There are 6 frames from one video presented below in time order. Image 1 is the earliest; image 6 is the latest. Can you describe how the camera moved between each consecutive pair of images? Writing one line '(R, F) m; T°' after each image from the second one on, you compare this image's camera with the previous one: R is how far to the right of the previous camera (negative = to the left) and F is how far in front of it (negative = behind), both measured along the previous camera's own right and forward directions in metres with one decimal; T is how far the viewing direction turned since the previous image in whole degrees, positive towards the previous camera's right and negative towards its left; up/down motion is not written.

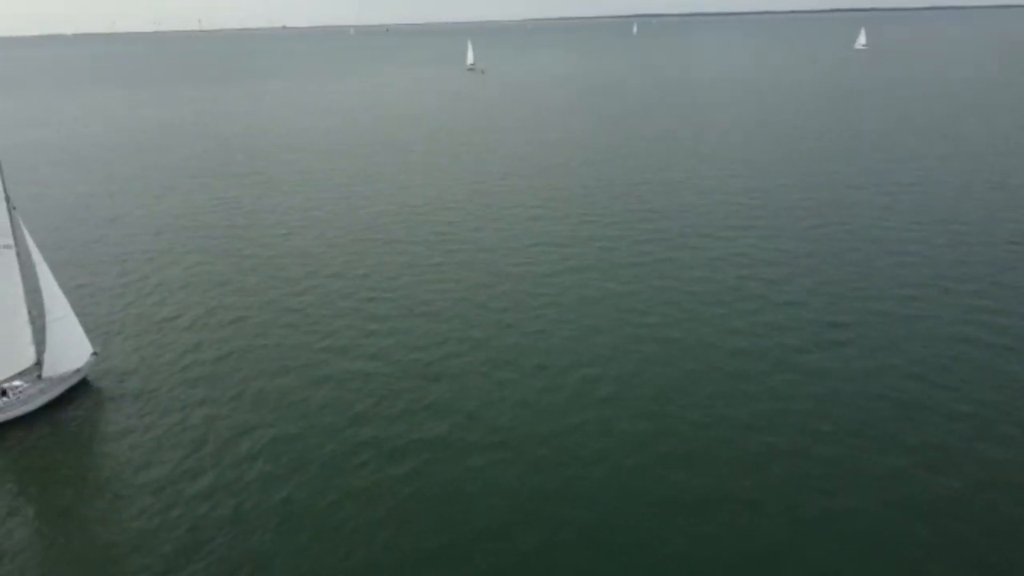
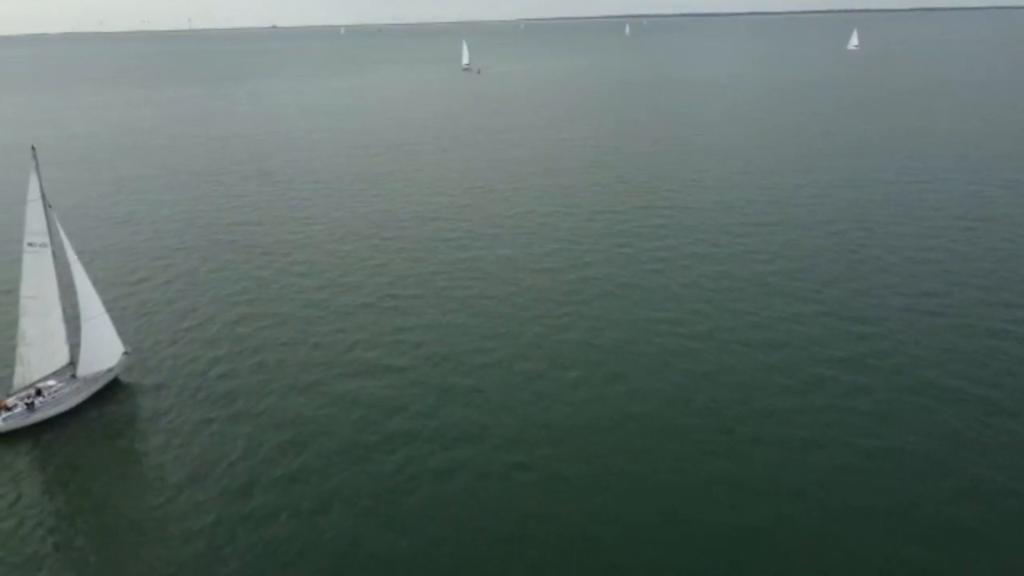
(+3.7, +1.1) m; -8°
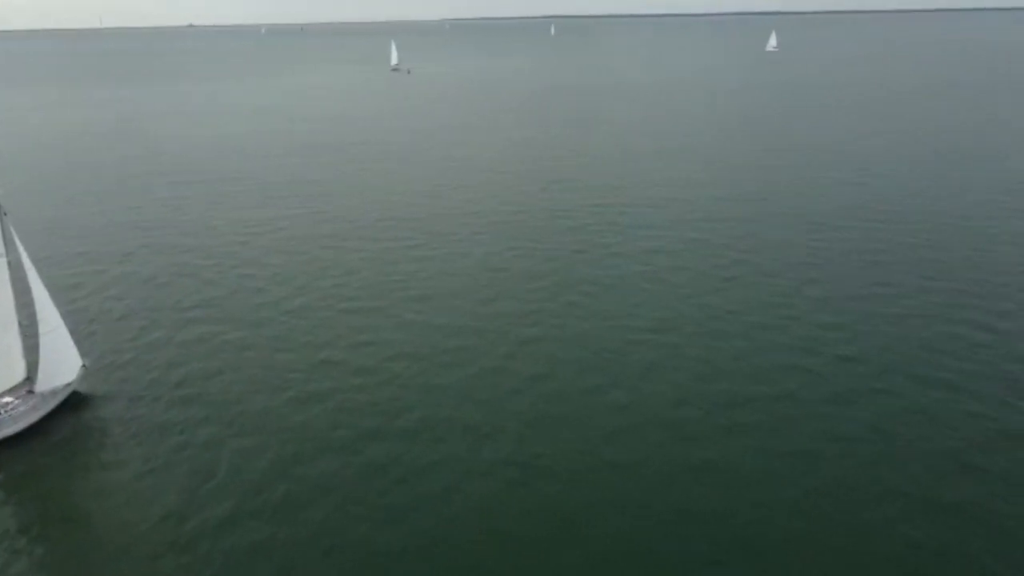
(-1.9, +0.4) m; +5°
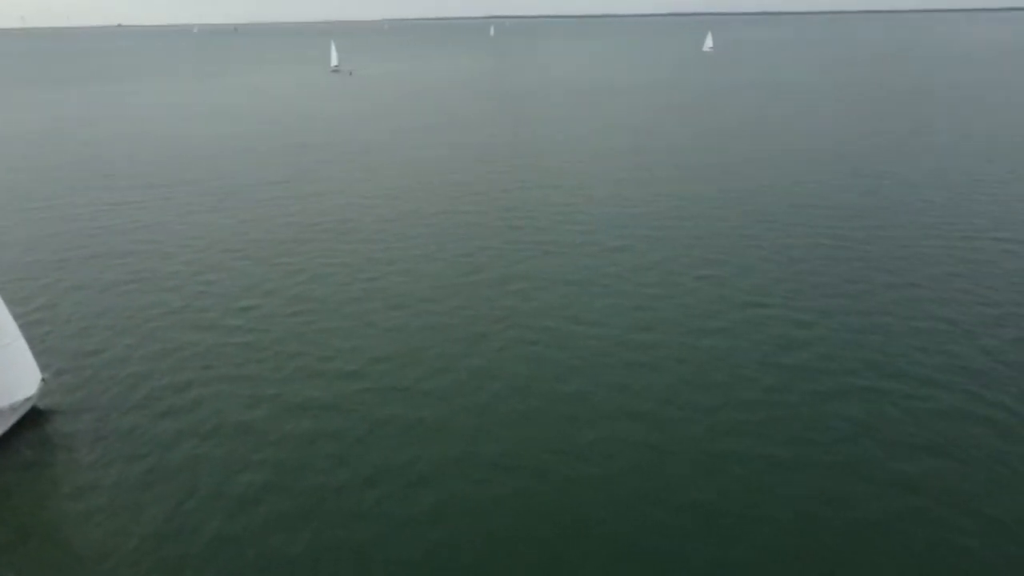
(-1.2, +0.1) m; +4°
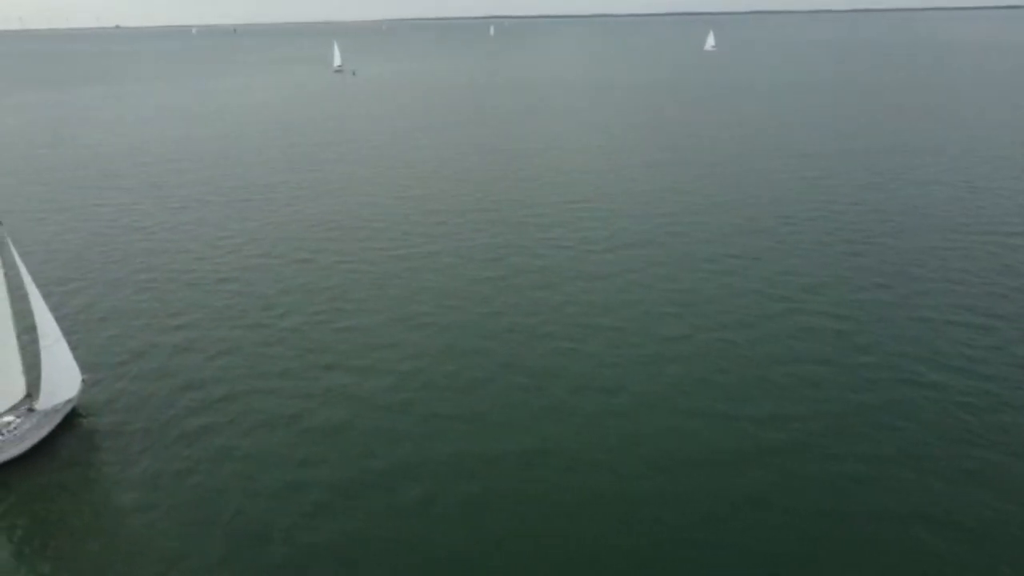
(-1.5, +0.2) m; 0°
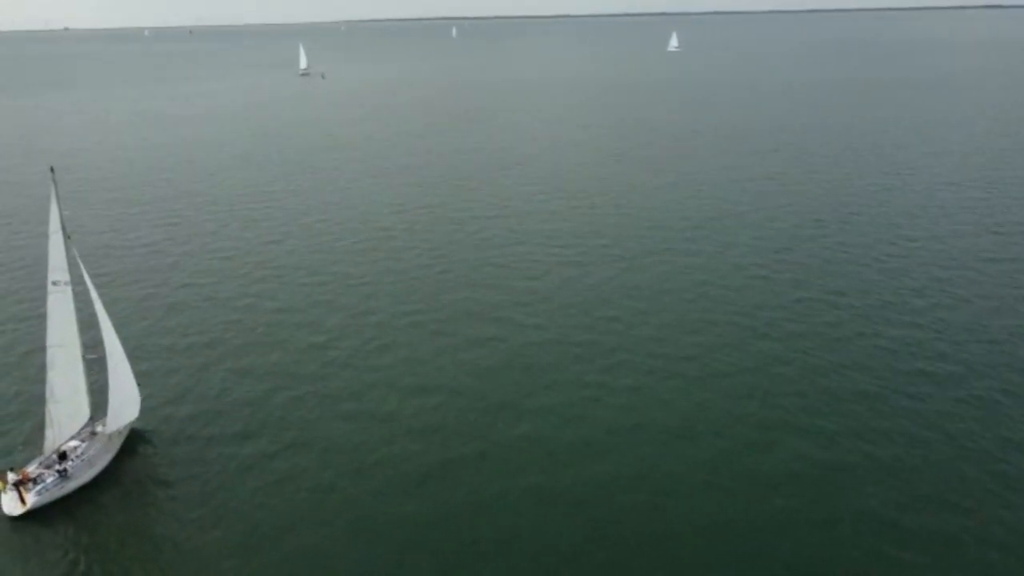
(-4.0, +0.8) m; +2°
